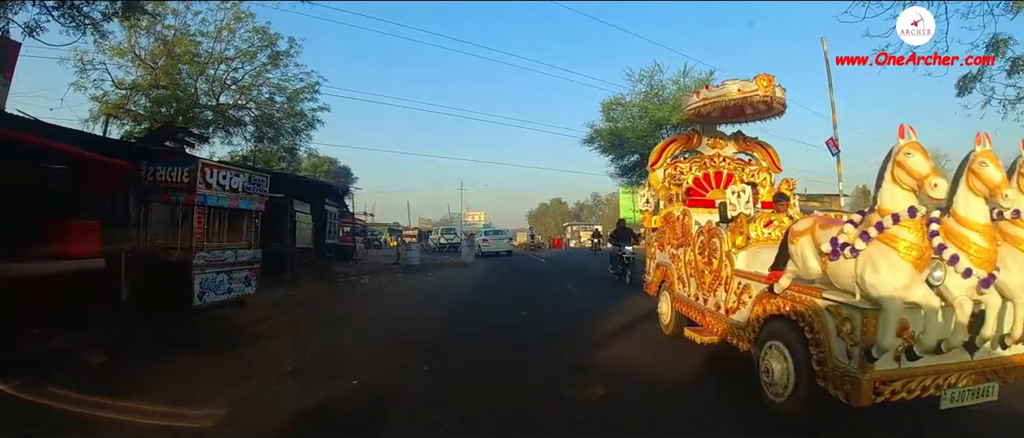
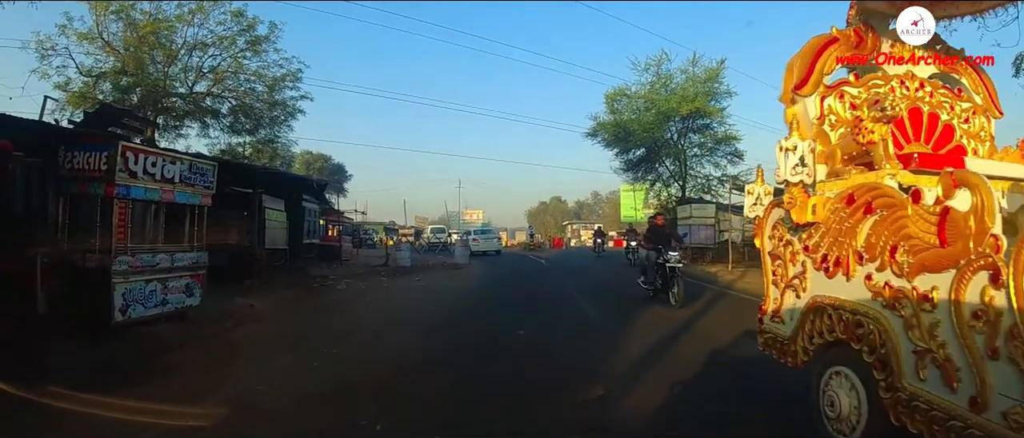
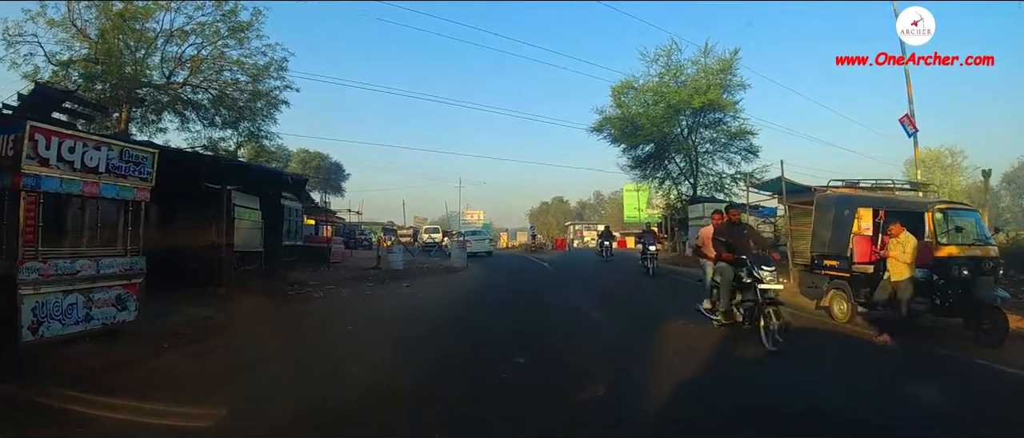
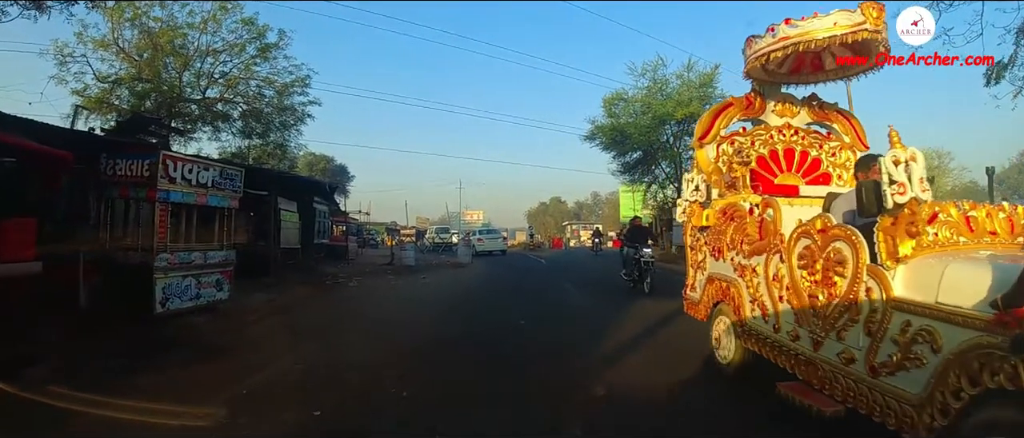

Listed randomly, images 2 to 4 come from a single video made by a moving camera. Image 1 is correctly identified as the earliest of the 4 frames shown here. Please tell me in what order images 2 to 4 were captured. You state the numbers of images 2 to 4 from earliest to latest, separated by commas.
4, 2, 3
